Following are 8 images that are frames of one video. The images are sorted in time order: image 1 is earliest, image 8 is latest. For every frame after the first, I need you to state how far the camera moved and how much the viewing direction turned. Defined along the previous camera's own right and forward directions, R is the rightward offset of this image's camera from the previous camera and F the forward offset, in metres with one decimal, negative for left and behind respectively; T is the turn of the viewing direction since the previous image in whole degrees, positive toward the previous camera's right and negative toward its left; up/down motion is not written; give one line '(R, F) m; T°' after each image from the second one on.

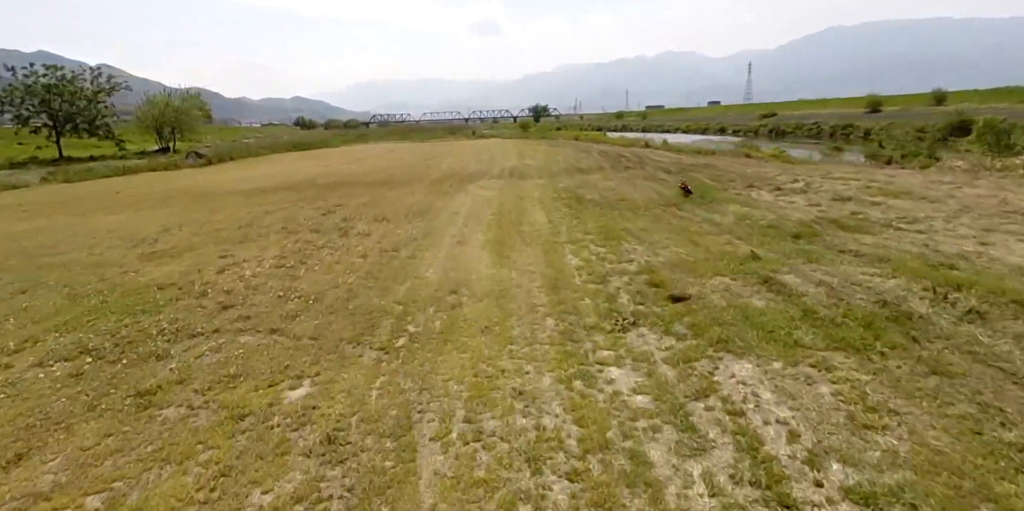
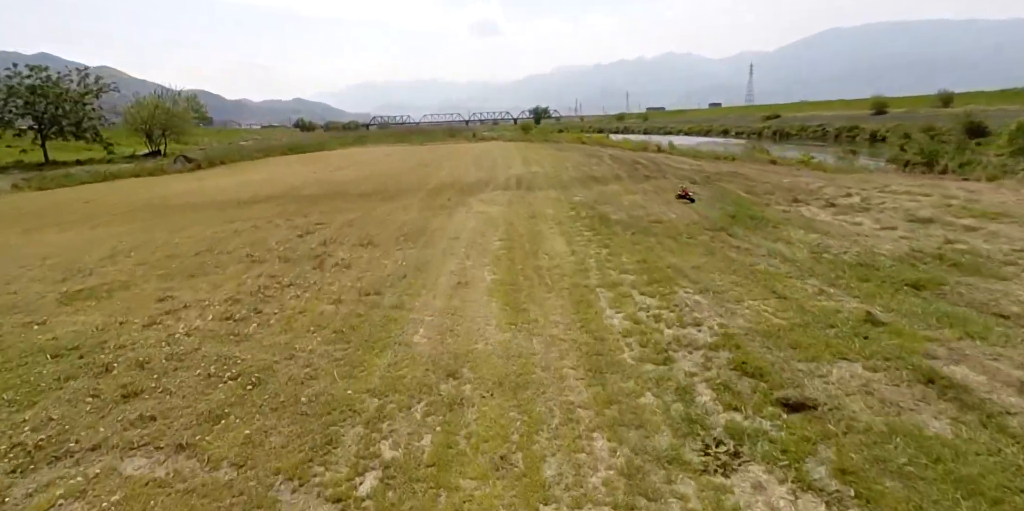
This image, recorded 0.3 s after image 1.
(-0.2, +2.1) m; 0°
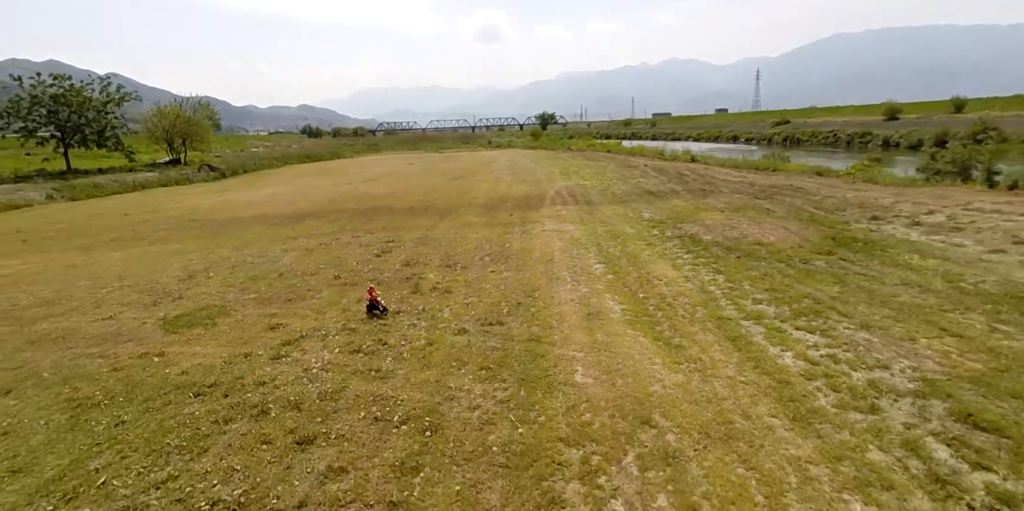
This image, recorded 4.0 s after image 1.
(-1.8, +0.3) m; 0°
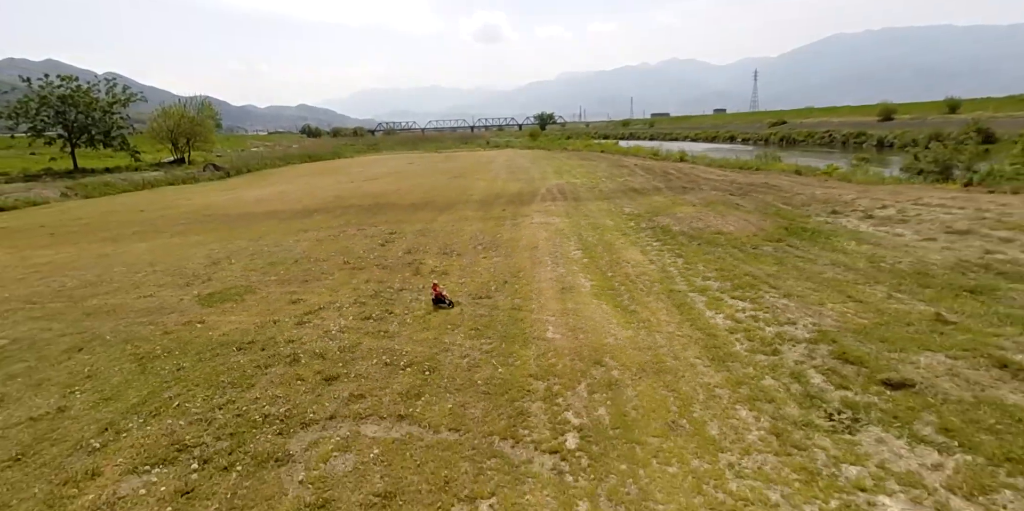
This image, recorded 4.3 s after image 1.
(+0.2, -1.3) m; 0°
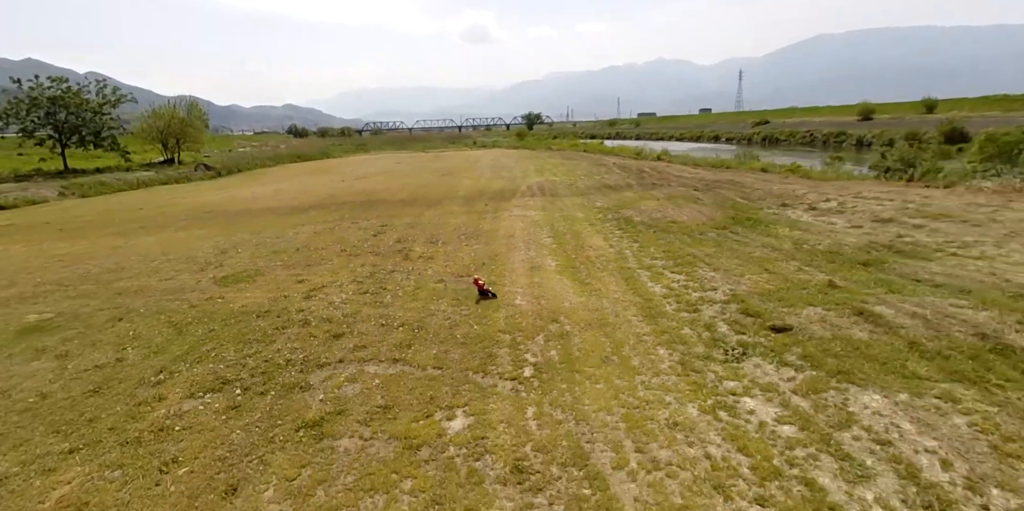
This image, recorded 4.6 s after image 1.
(+0.2, -1.5) m; +1°
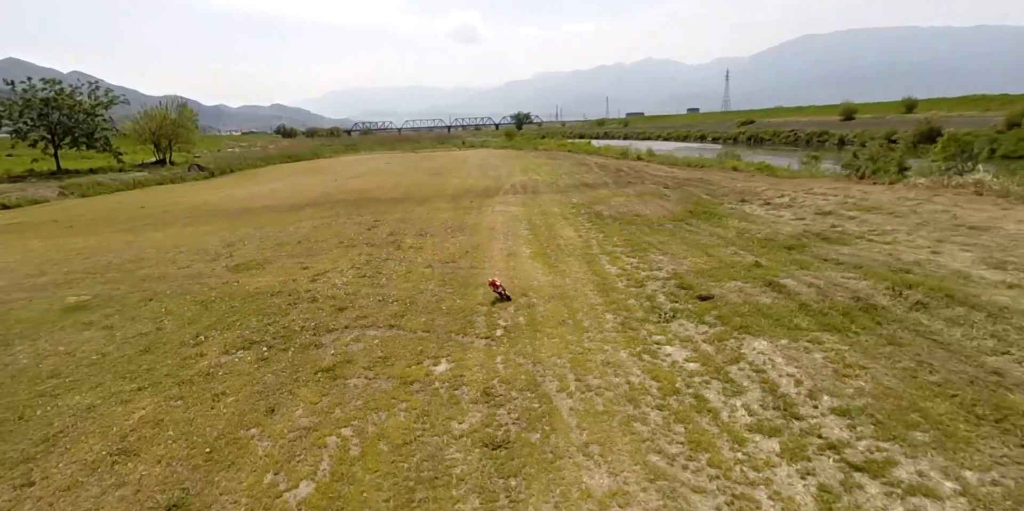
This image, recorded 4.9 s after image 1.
(+0.3, -1.5) m; +1°
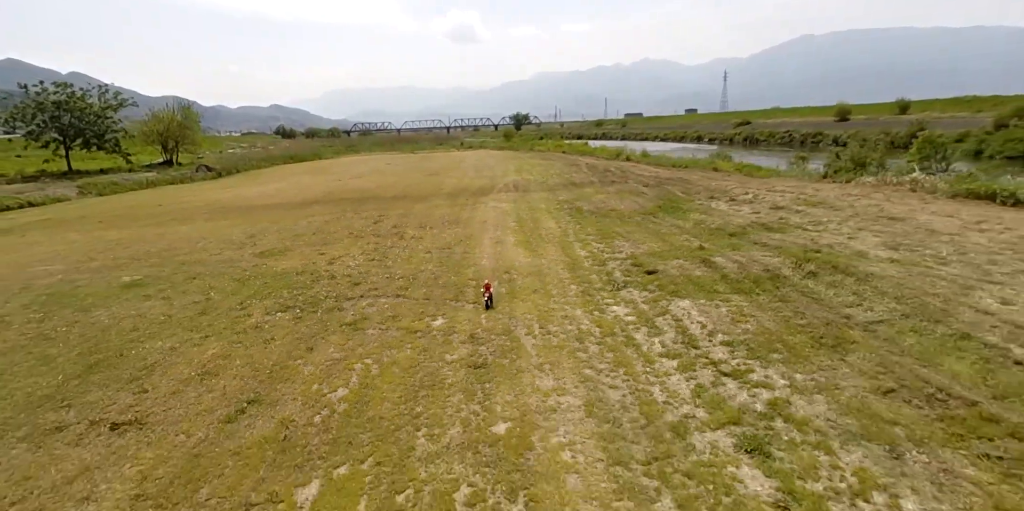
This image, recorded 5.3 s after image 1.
(+0.3, -2.0) m; 0°
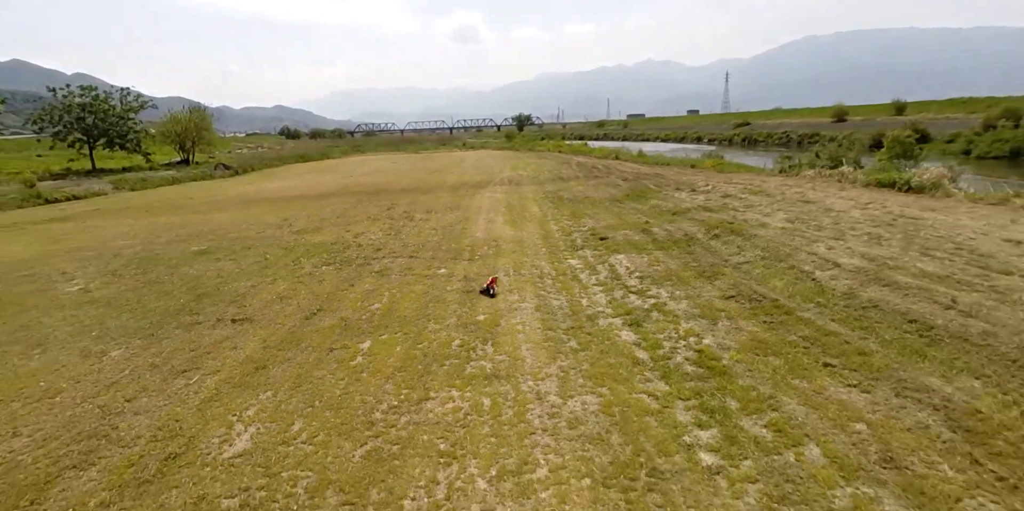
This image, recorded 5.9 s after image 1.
(+0.4, -3.2) m; 0°
